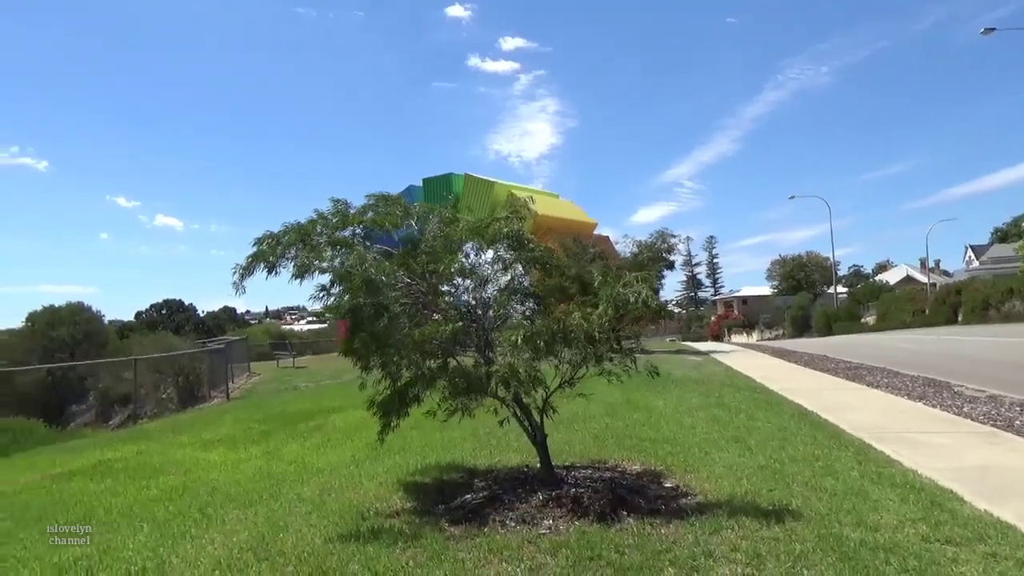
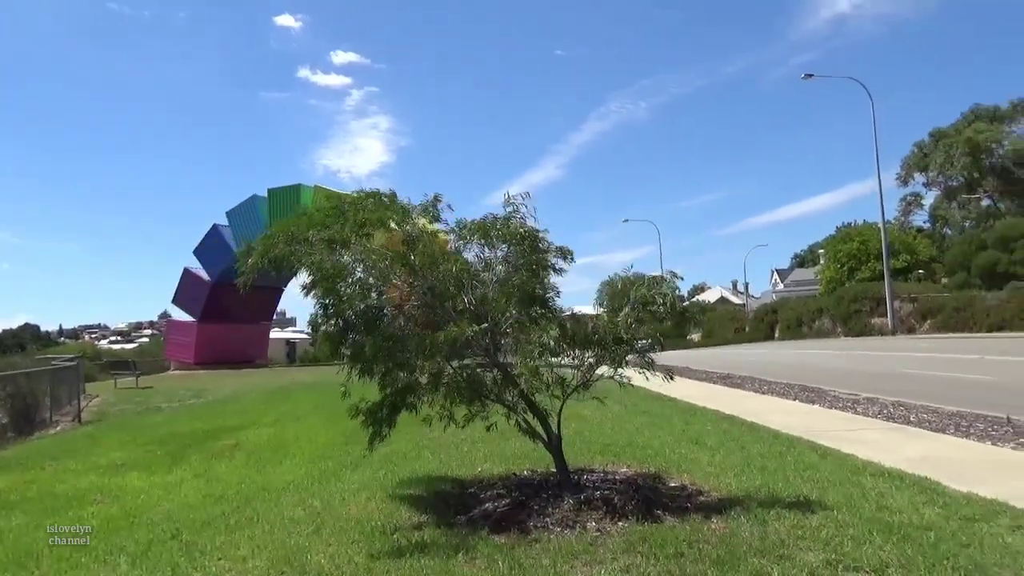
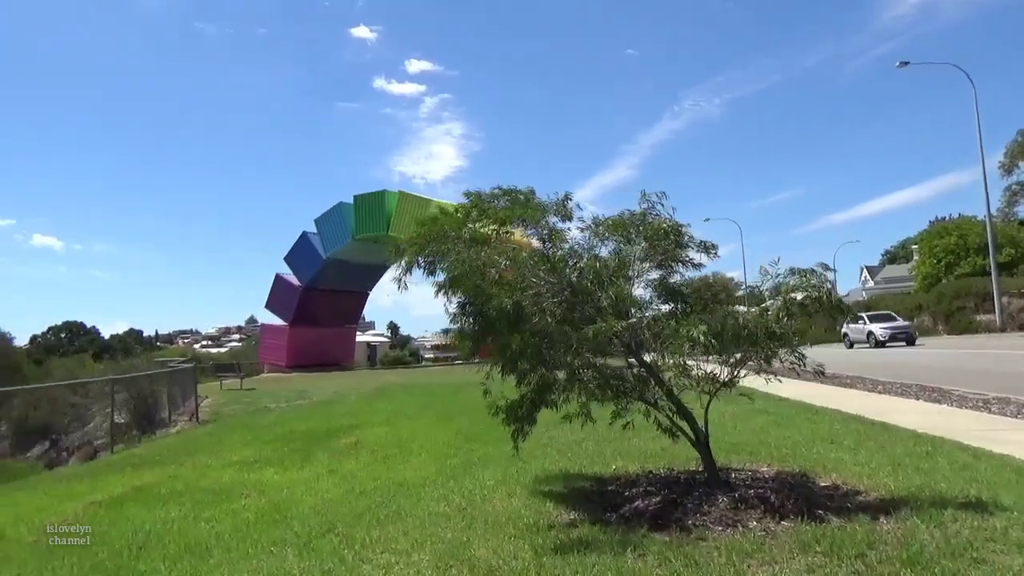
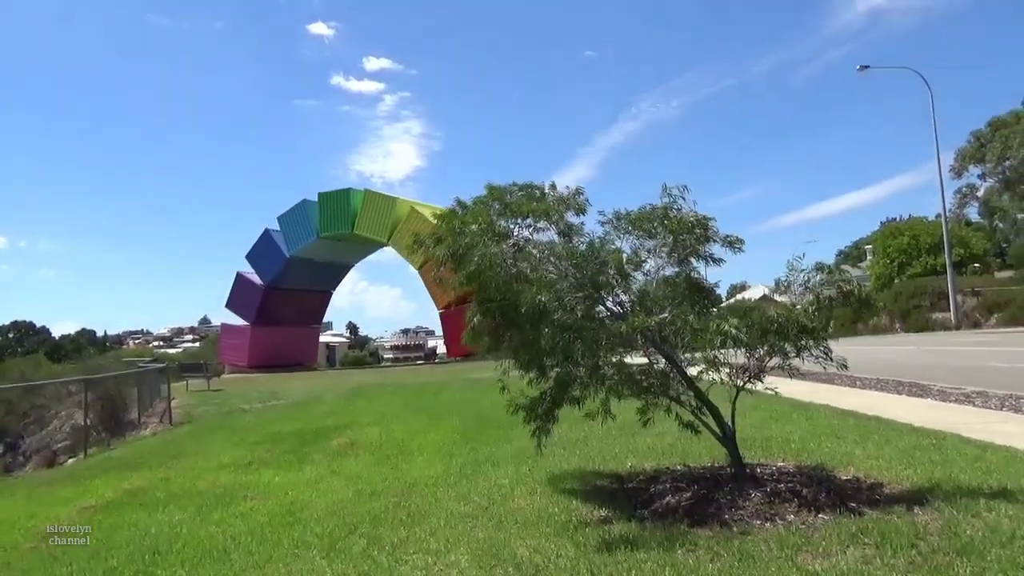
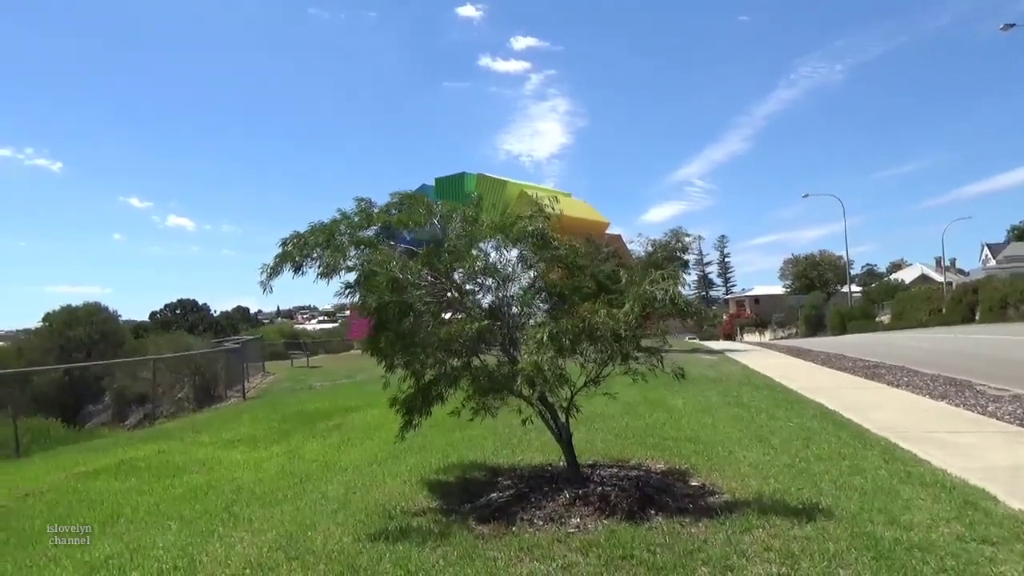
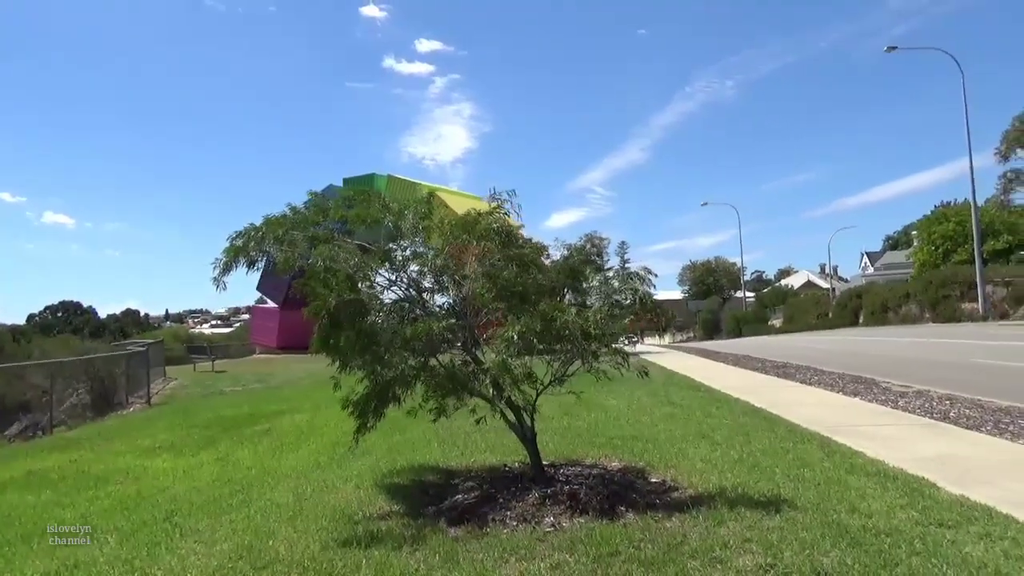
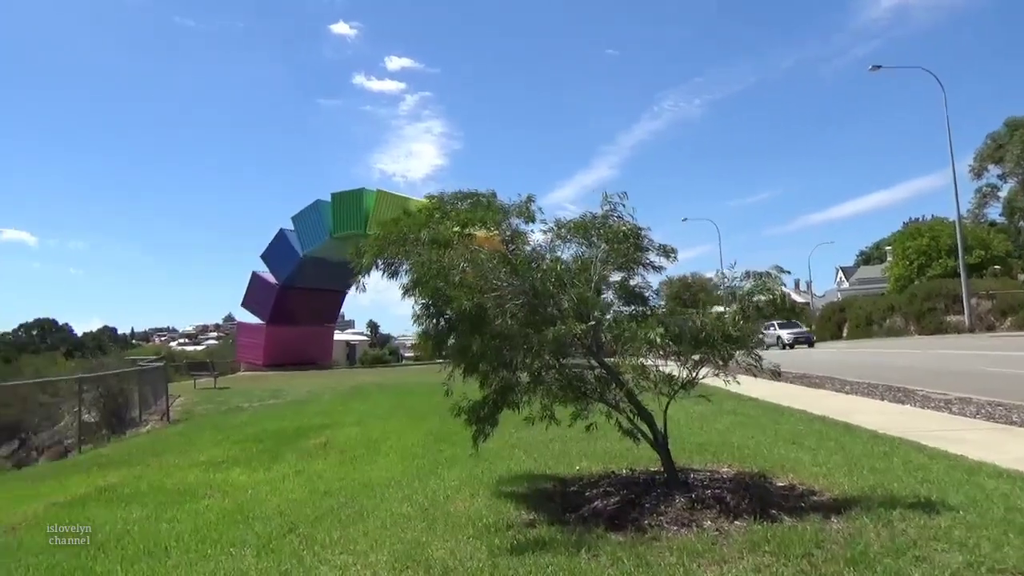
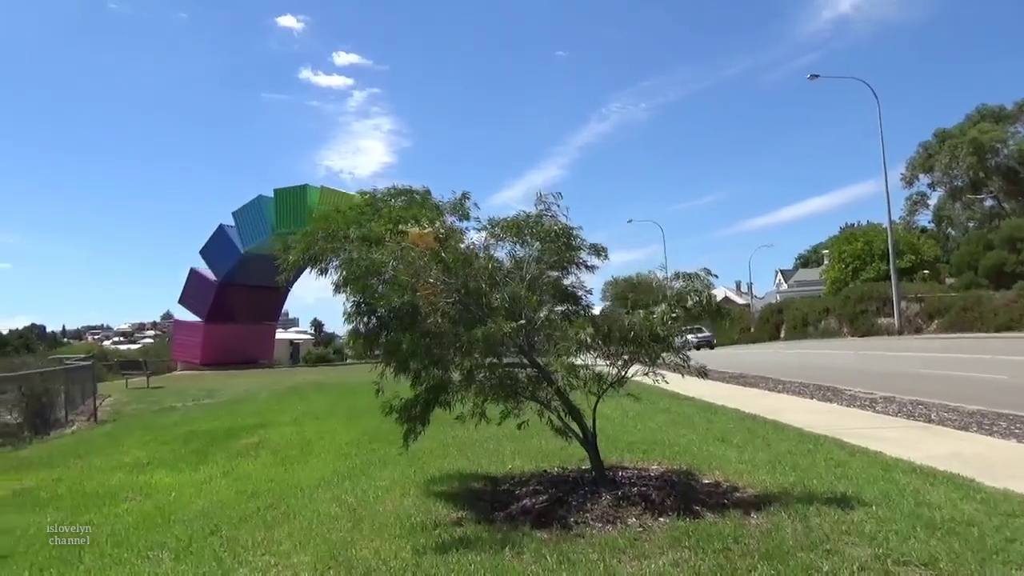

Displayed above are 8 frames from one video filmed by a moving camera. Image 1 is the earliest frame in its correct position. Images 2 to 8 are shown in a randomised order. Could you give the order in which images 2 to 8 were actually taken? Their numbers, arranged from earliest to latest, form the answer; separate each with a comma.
5, 6, 2, 8, 7, 3, 4
